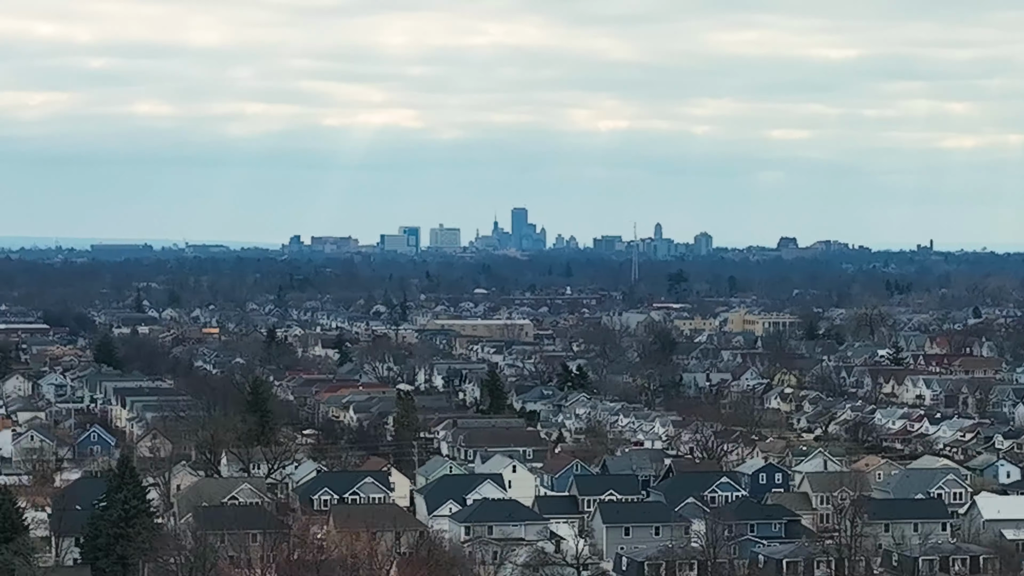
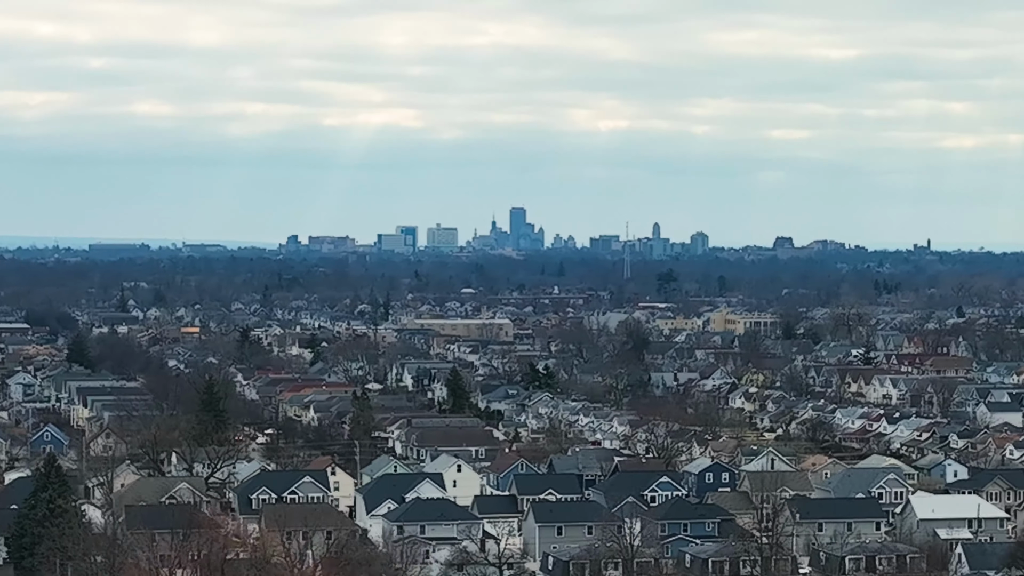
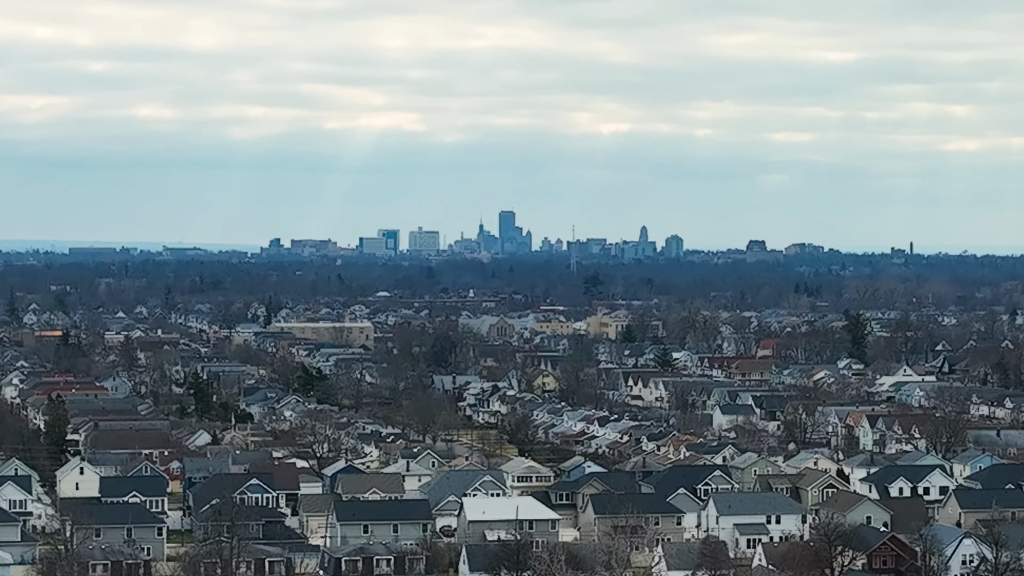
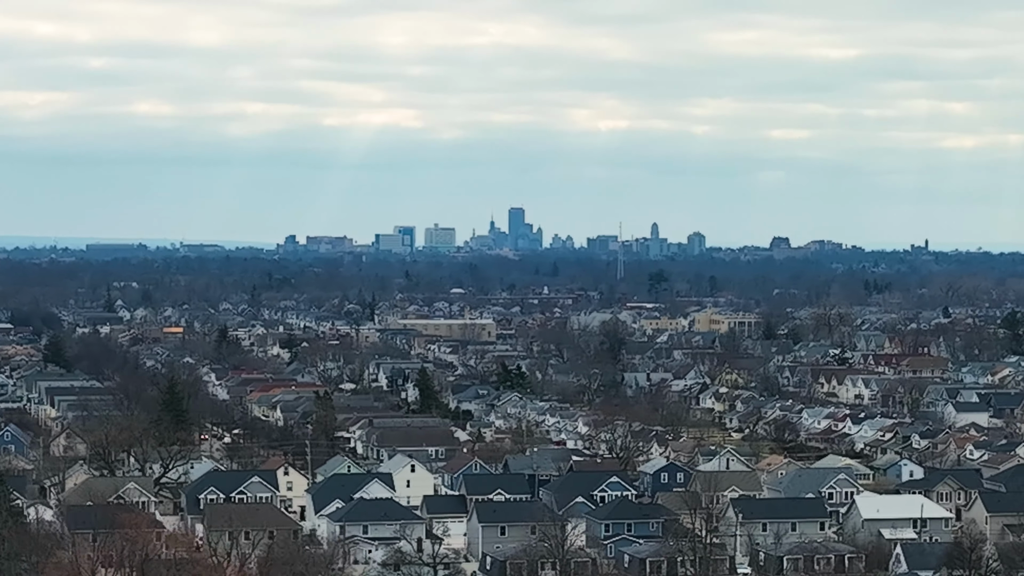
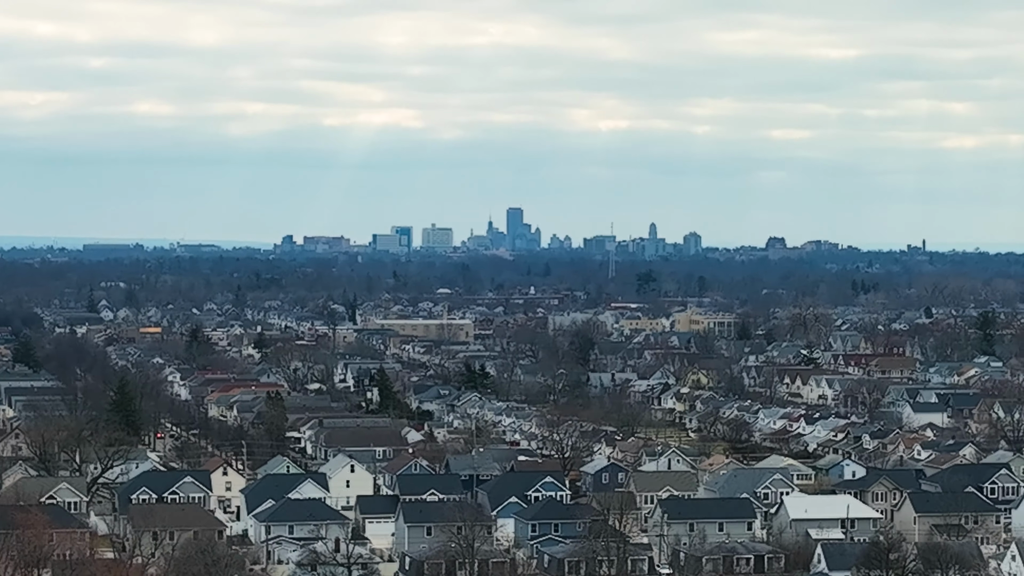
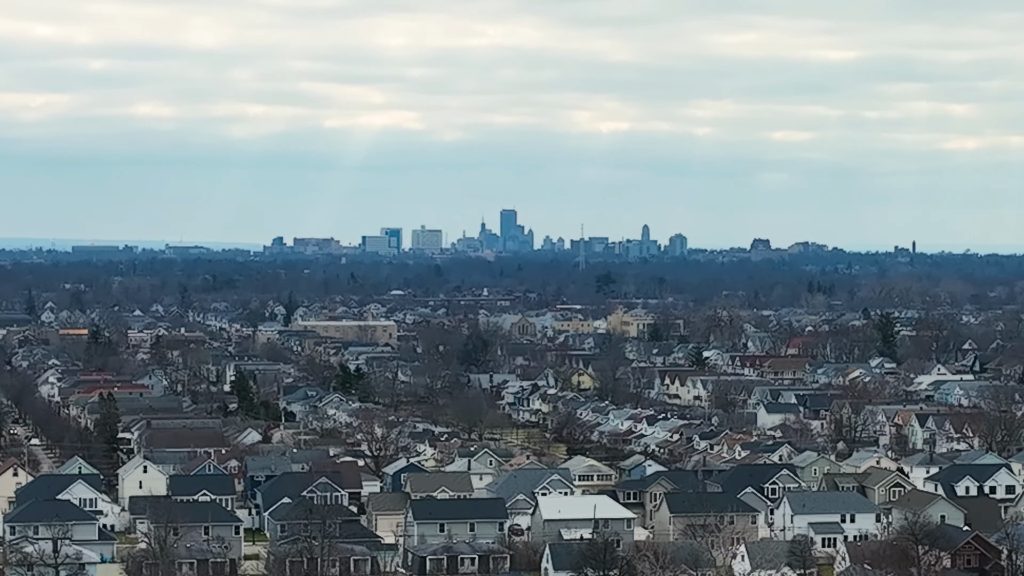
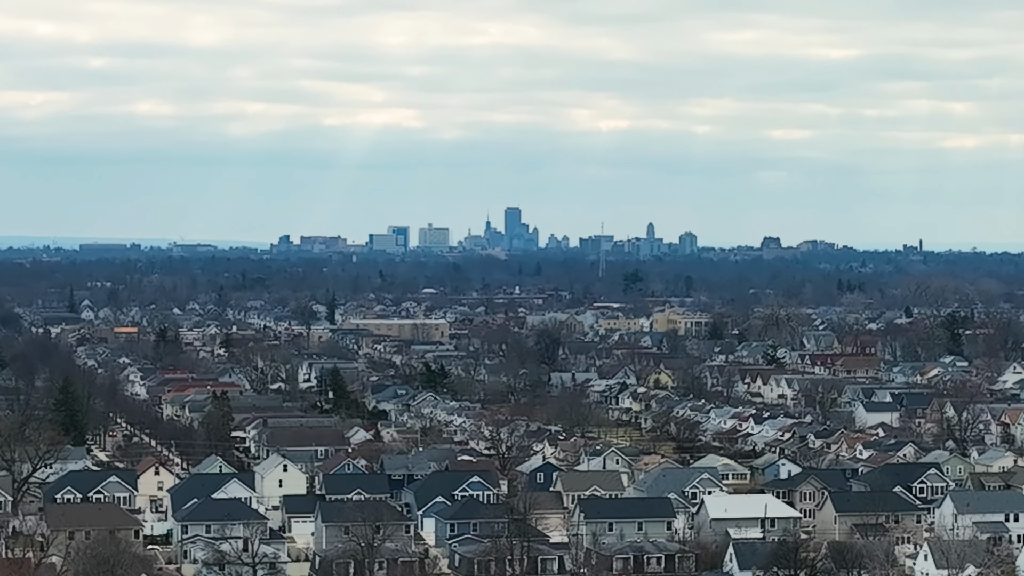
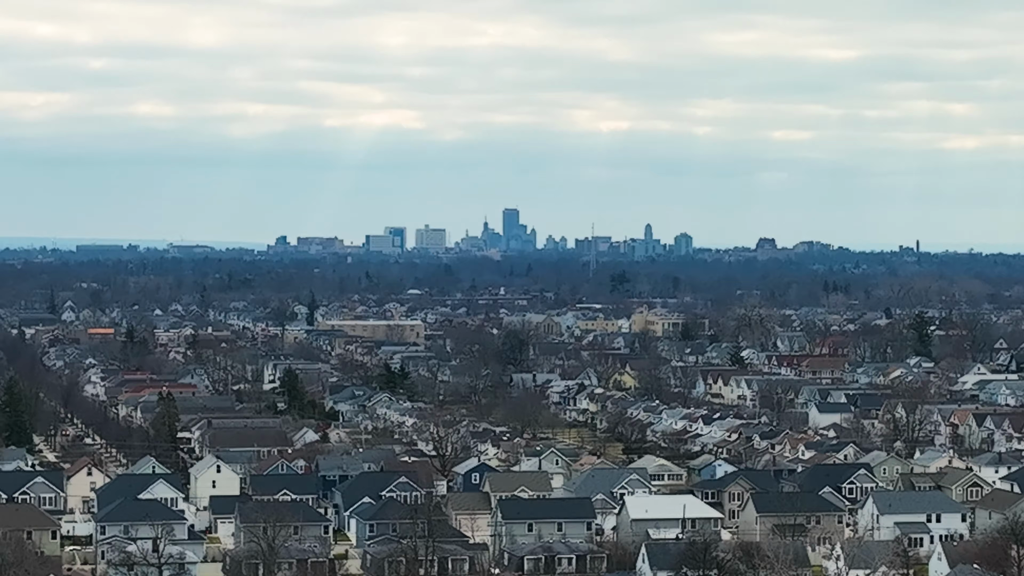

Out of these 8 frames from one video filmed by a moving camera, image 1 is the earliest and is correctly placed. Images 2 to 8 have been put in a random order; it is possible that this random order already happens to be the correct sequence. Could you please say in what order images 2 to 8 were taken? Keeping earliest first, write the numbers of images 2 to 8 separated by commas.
2, 4, 5, 7, 8, 6, 3
